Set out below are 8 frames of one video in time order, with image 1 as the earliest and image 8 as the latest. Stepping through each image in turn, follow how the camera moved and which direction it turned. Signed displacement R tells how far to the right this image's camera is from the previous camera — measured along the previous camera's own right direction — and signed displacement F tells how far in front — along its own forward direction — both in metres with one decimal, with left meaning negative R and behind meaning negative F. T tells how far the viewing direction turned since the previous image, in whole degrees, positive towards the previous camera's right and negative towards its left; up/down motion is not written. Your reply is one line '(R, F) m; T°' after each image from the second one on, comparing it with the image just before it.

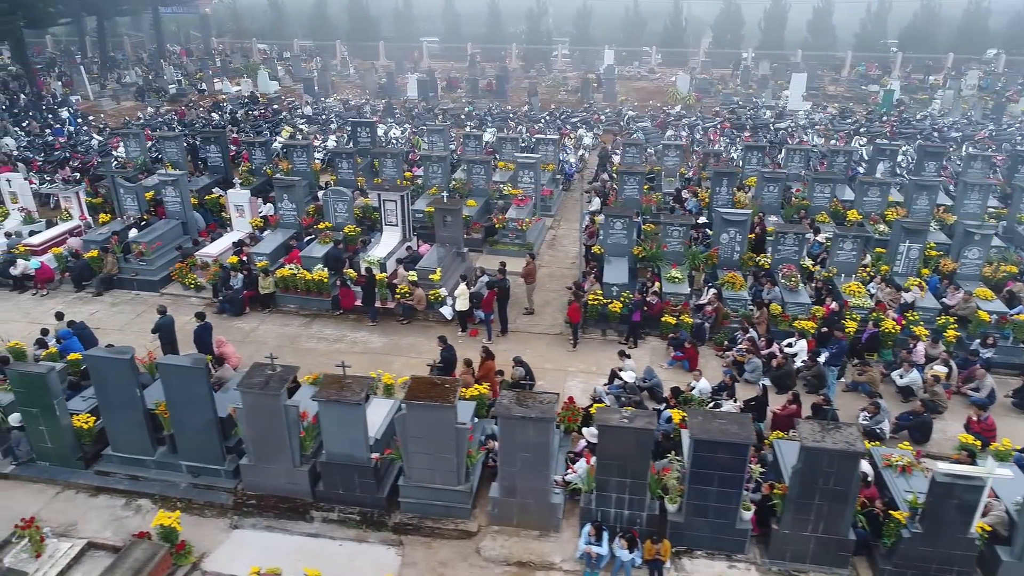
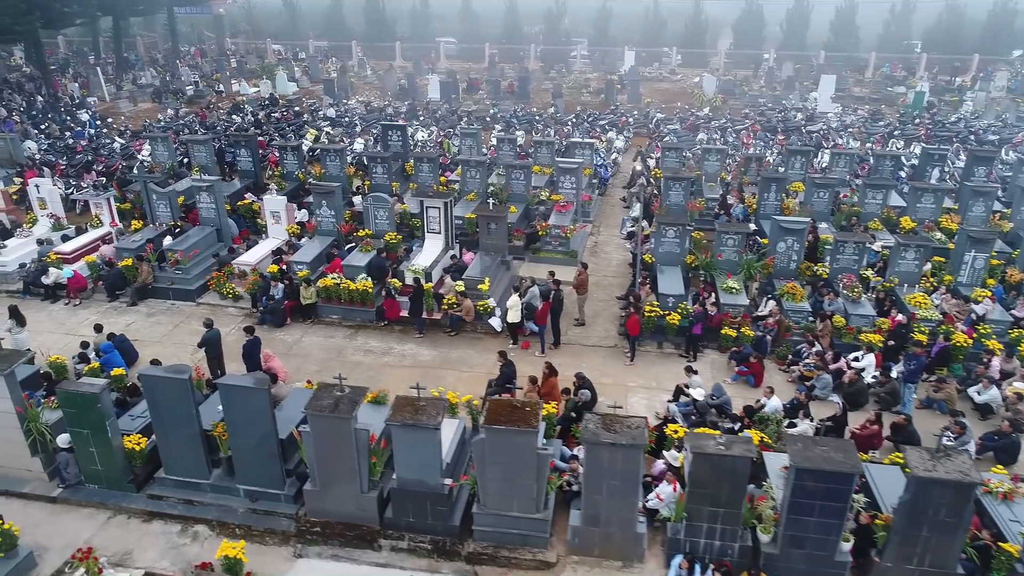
(-1.2, +0.5) m; 0°
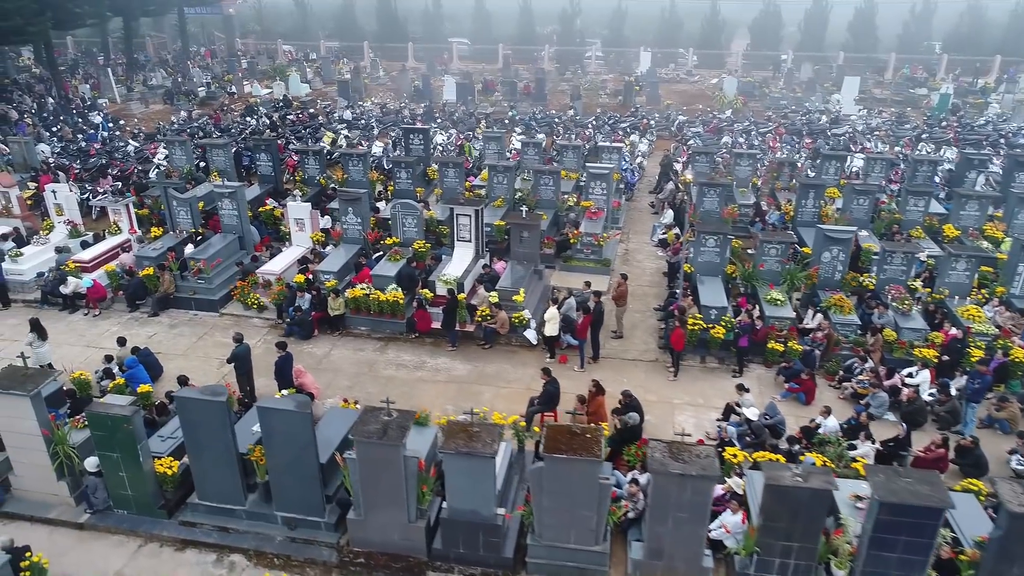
(-0.8, +0.6) m; 0°
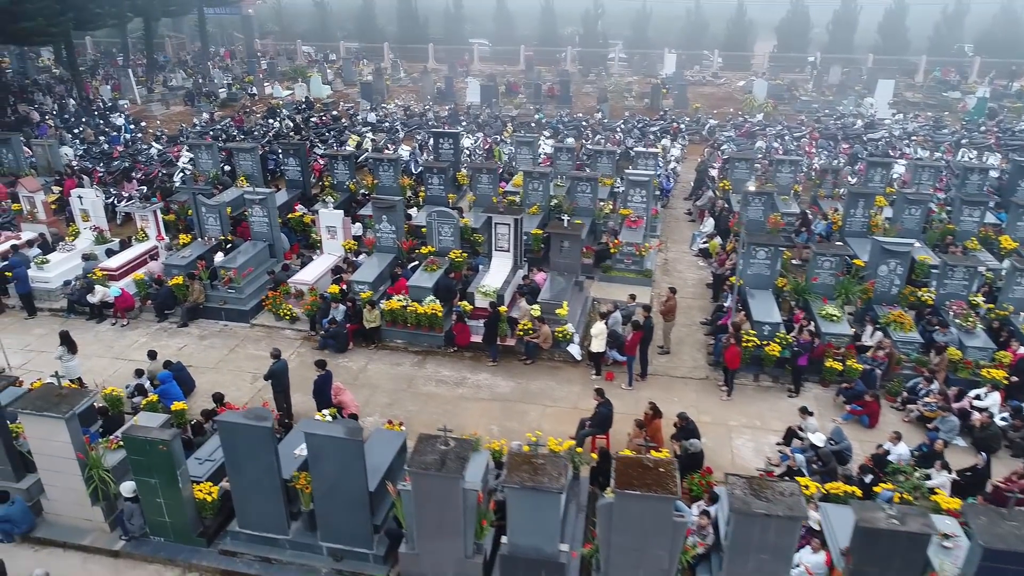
(-0.7, +0.6) m; -1°
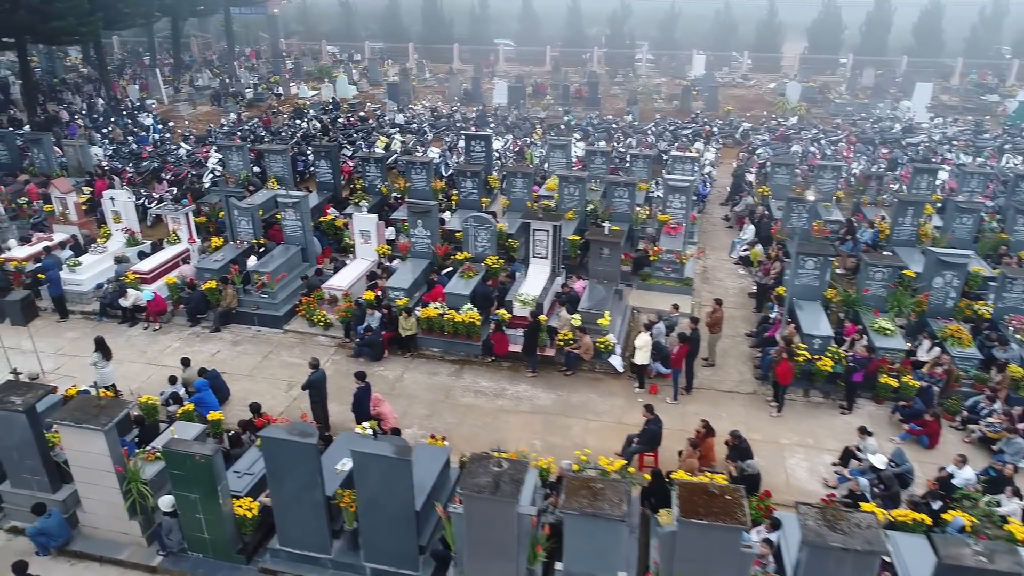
(-0.5, +0.4) m; -1°
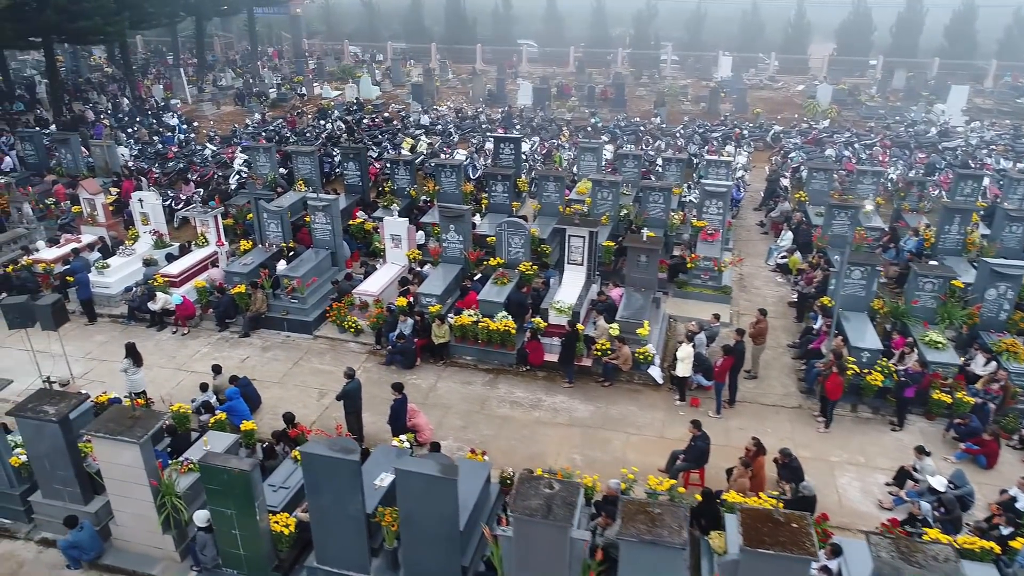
(-0.5, +0.4) m; -1°
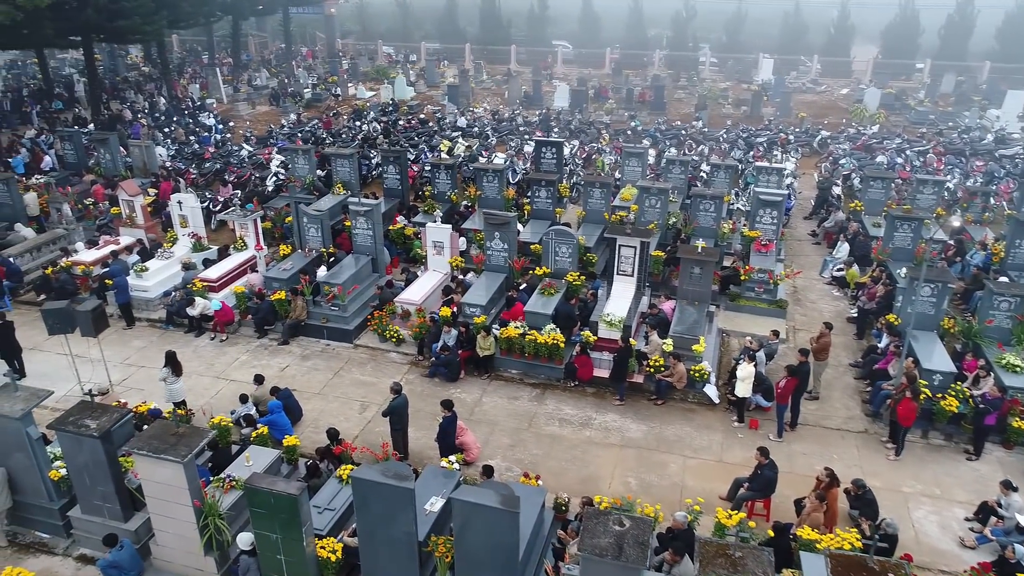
(-0.5, +0.5) m; -2°
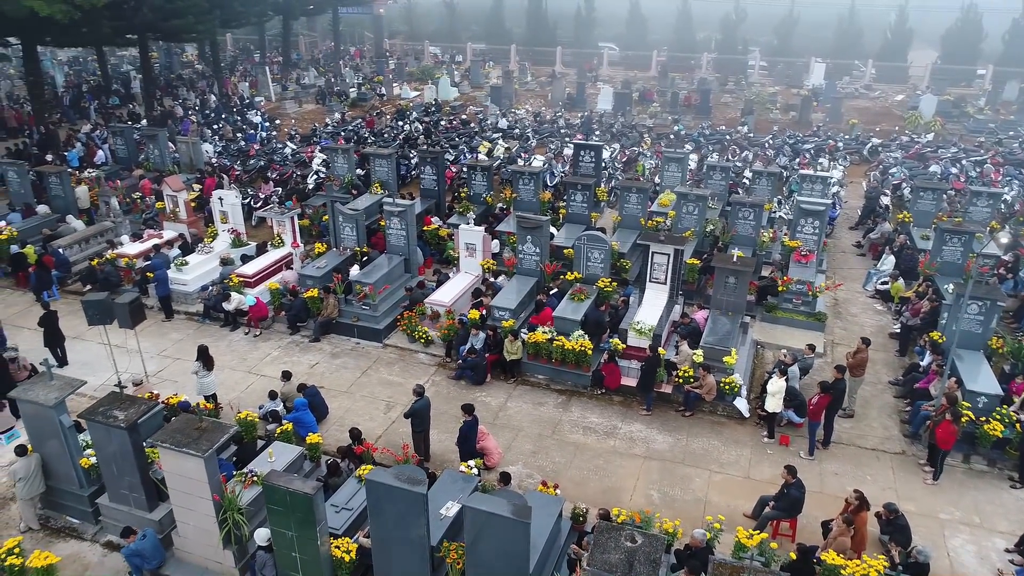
(+0.3, +0.1) m; -3°
